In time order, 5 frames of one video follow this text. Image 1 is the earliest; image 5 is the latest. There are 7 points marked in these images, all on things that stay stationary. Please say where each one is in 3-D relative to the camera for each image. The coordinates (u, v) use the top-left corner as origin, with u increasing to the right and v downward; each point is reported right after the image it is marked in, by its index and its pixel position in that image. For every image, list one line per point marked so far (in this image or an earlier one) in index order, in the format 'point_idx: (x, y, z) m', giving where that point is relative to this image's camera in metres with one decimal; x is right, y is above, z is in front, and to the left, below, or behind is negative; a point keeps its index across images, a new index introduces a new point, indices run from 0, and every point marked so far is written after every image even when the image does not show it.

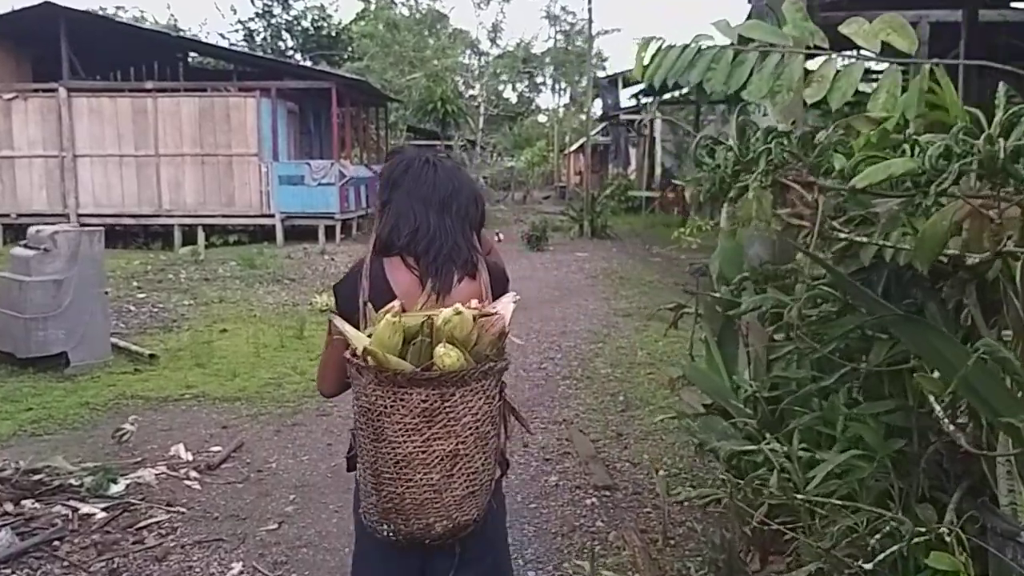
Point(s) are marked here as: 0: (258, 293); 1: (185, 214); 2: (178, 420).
0: (-2.6, -0.1, +10.2) m
1: (-5.2, +1.2, +16.0) m
2: (-1.8, -0.7, +5.3) m
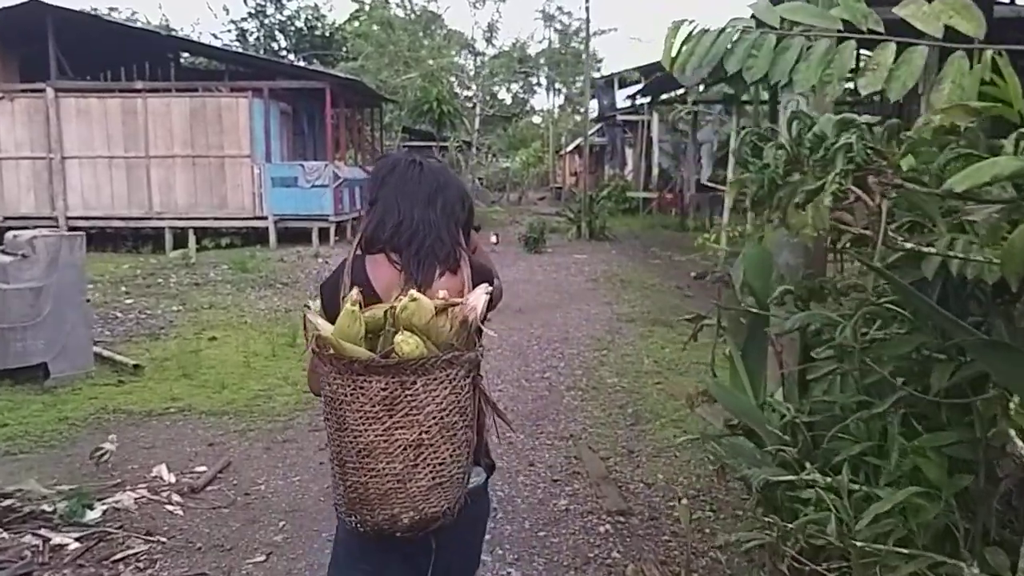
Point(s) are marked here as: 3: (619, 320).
0: (-2.6, -0.1, +9.9) m
1: (-5.2, +1.1, +15.7) m
2: (-1.7, -0.7, +5.0) m
3: (+0.9, -0.3, +8.9) m
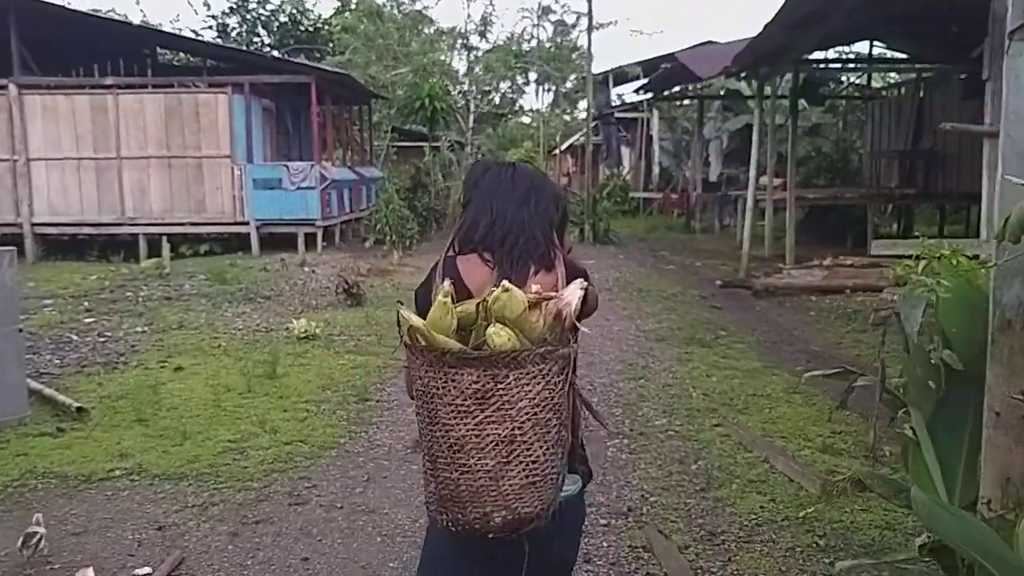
0: (-2.5, -0.3, +8.7) m
1: (-5.2, +1.0, +14.5) m
2: (-1.6, -0.9, +3.9) m
3: (+1.0, -0.4, +7.8) m
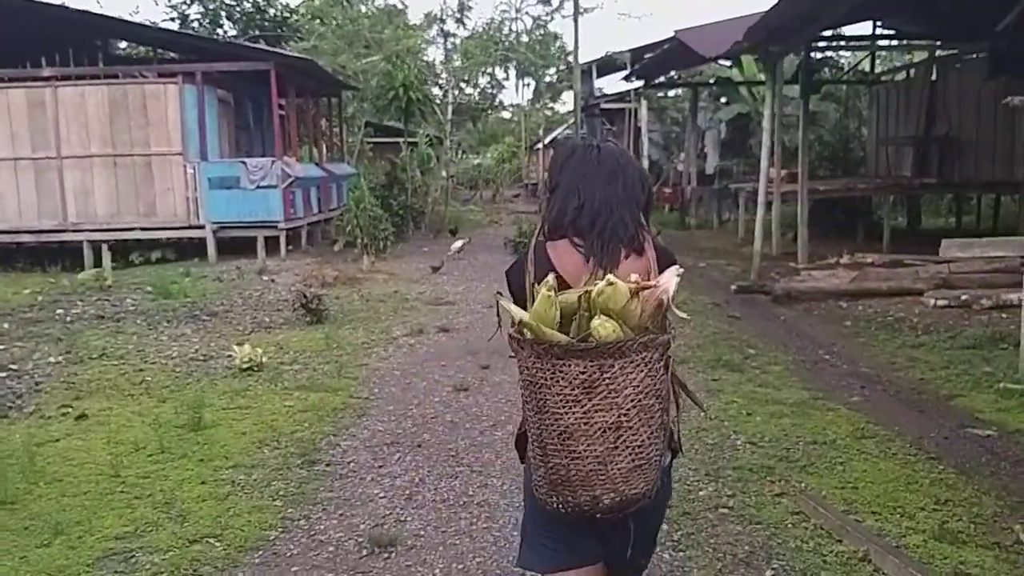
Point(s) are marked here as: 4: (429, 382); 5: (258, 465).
0: (-2.6, -0.4, +7.3) m
1: (-5.4, +0.8, +13.1) m
2: (-1.6, -1.0, +2.5) m
3: (+1.0, -0.5, +6.5) m
4: (-0.5, -0.6, +5.9) m
5: (-1.1, -0.7, +4.3) m
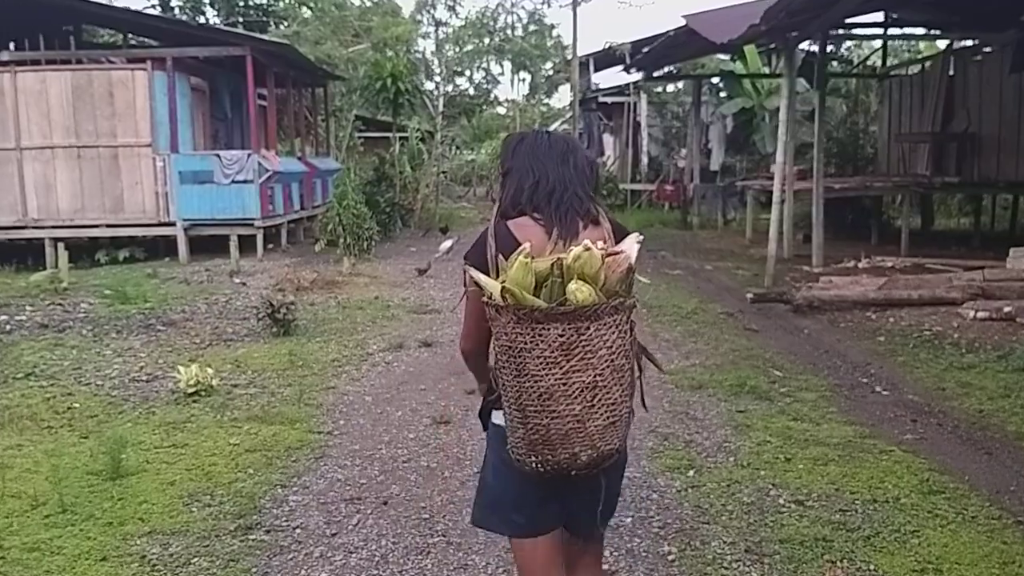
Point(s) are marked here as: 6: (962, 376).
0: (-2.6, -0.4, +6.5) m
1: (-5.5, +0.8, +12.2) m
2: (-1.6, -1.1, +1.7) m
3: (+0.9, -0.5, +5.6) m
4: (-0.5, -0.6, +5.0) m
5: (-1.1, -0.8, +3.4) m
6: (+2.6, -0.5, +5.9) m
